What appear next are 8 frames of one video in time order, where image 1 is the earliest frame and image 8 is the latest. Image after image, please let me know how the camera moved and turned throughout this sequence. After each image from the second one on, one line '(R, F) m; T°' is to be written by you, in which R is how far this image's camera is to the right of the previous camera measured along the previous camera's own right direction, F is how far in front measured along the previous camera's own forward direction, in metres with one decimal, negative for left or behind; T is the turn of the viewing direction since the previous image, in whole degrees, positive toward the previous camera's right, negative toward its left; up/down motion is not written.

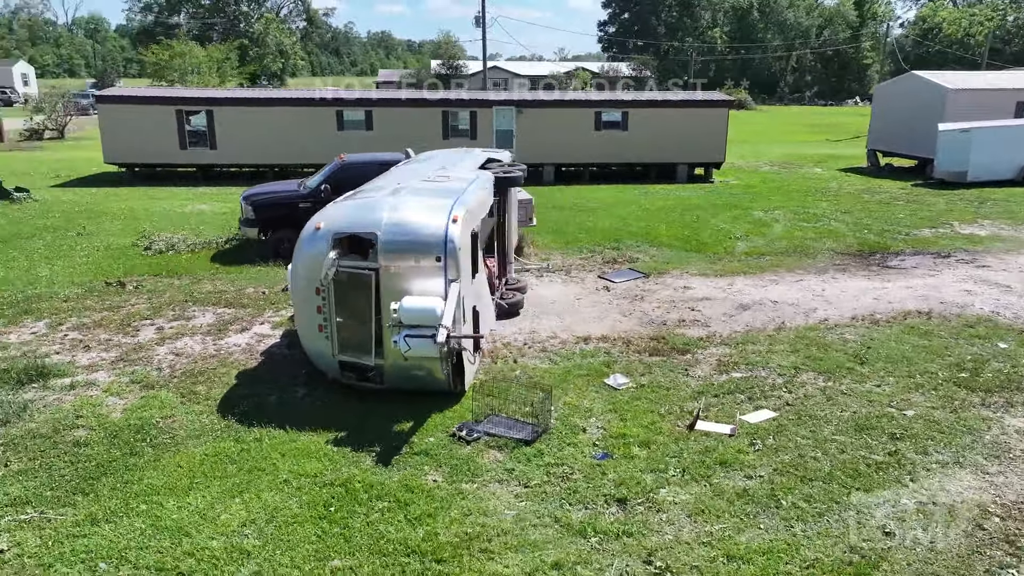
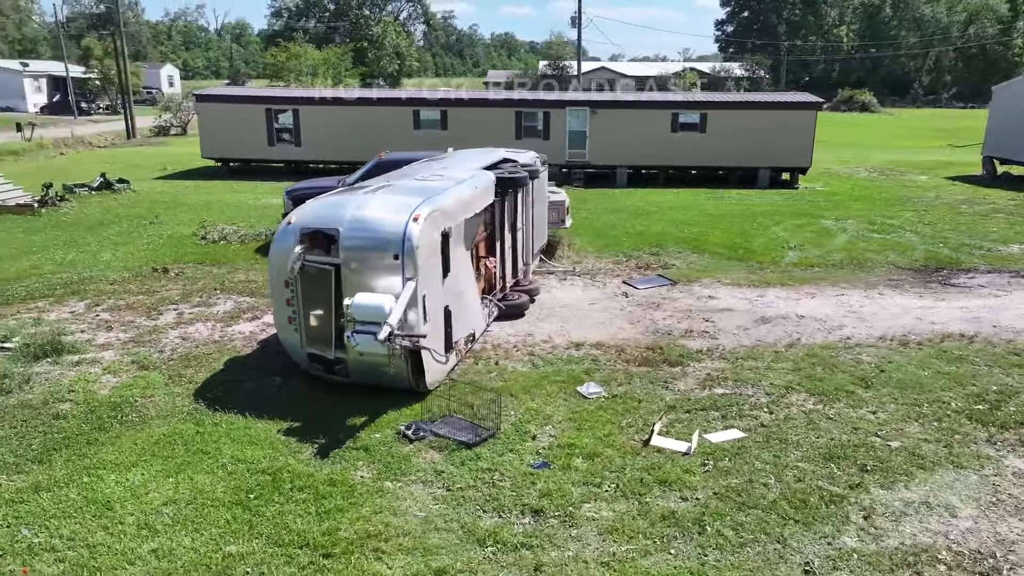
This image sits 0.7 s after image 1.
(+1.4, +0.2) m; -8°
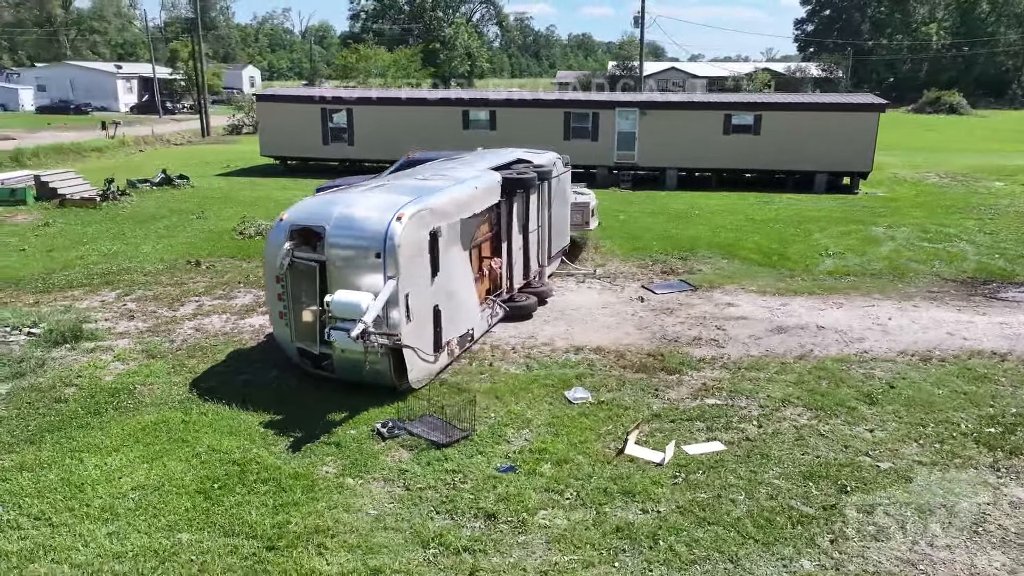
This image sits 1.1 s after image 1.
(+0.8, +0.1) m; -5°
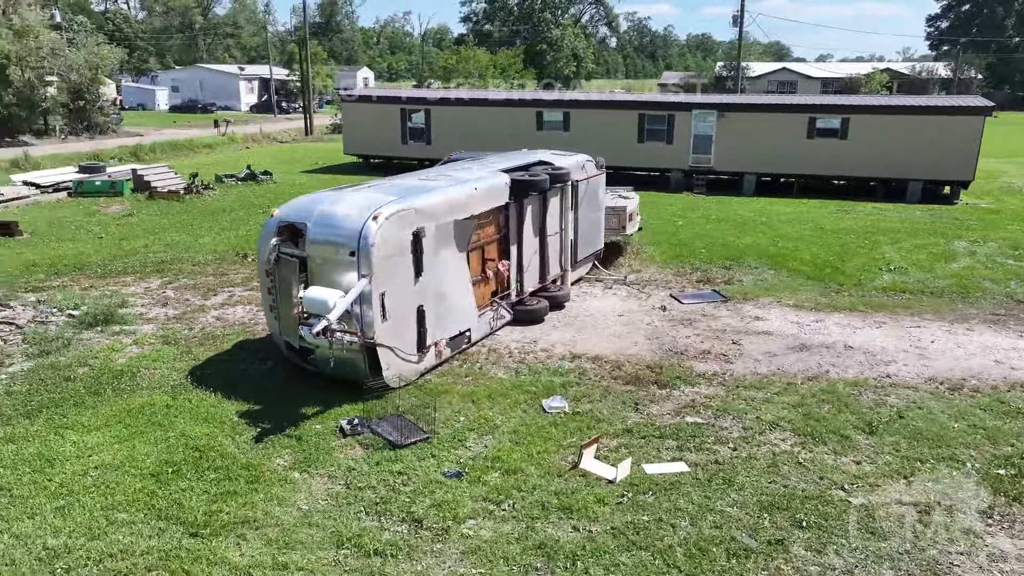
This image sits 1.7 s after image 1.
(+1.2, +0.2) m; -8°
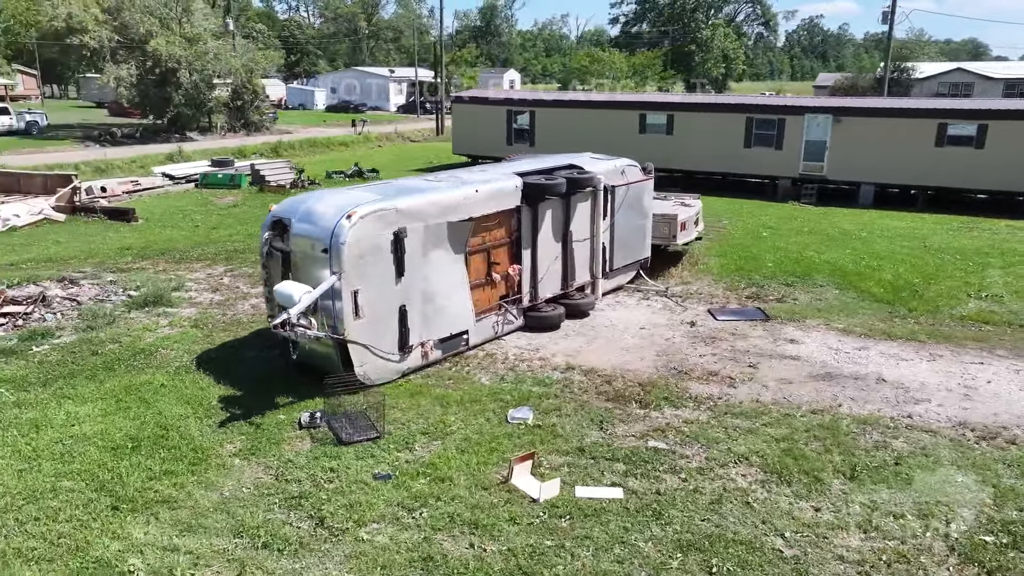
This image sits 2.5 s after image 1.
(+1.6, +0.3) m; -11°
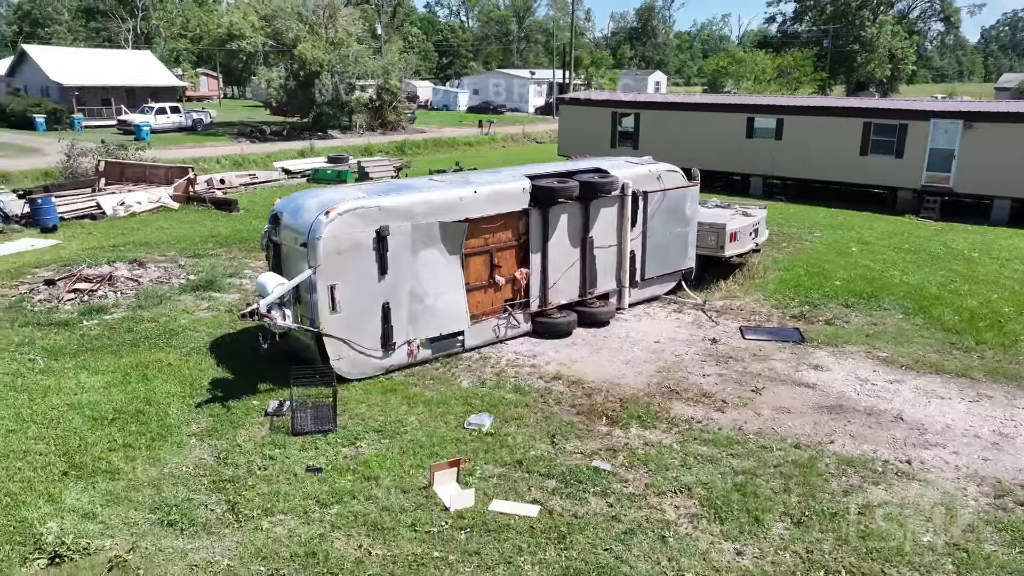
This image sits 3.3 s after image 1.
(+1.6, +0.3) m; -11°
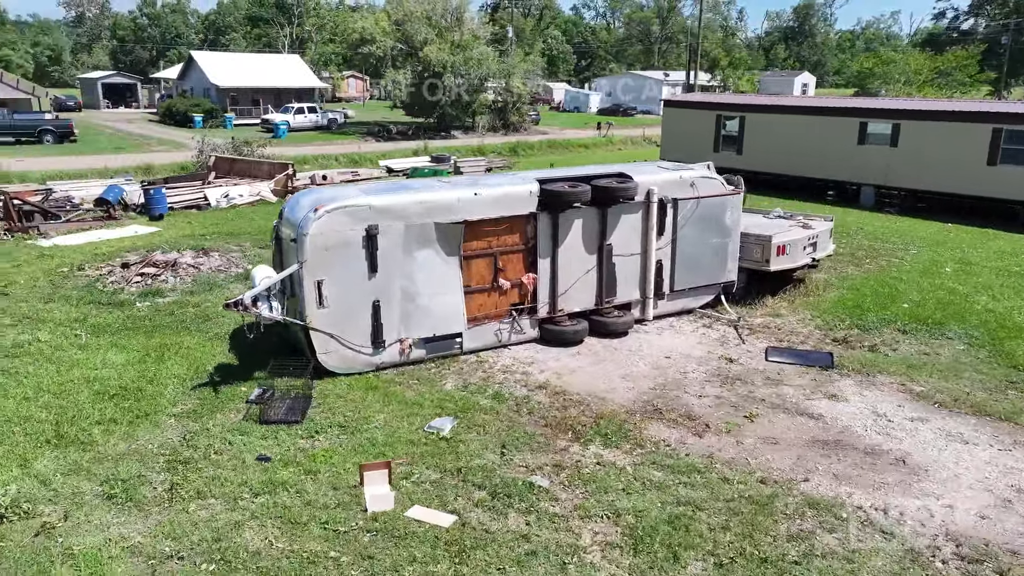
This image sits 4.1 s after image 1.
(+1.5, +0.3) m; -10°
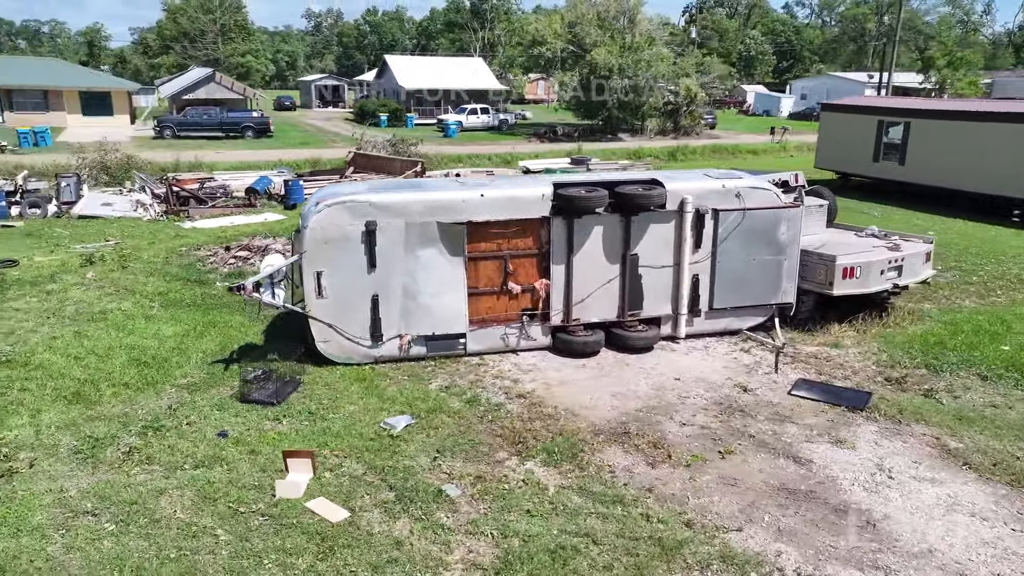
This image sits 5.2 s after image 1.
(+2.0, +0.4) m; -14°
